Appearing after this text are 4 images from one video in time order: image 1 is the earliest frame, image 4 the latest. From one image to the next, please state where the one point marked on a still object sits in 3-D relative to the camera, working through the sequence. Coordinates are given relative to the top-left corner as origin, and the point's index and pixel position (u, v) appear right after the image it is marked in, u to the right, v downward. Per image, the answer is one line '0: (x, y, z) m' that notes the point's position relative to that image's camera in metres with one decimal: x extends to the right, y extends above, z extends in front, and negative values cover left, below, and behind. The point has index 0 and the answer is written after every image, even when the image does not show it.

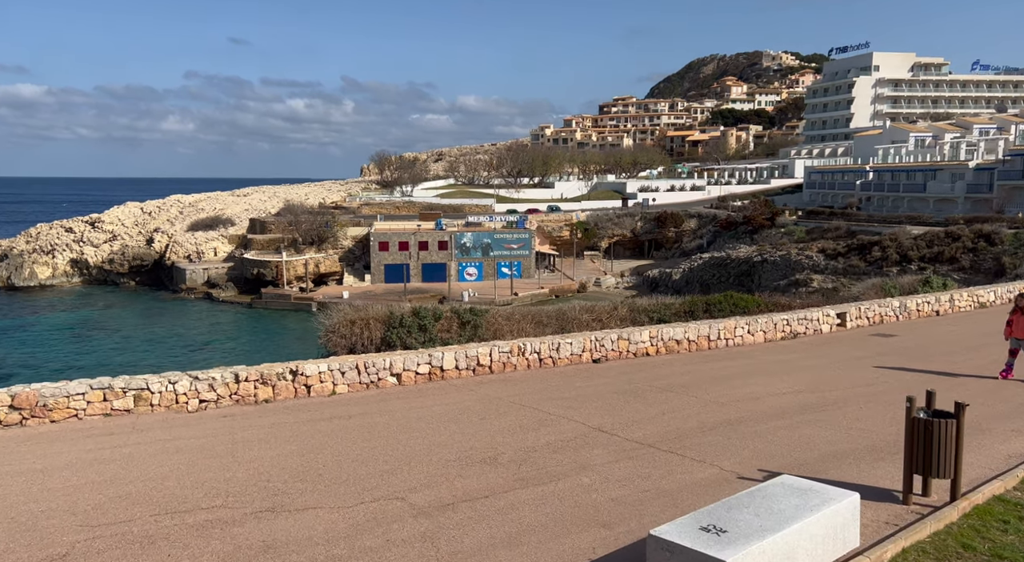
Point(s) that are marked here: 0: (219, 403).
0: (-4.3, -1.8, +12.2) m
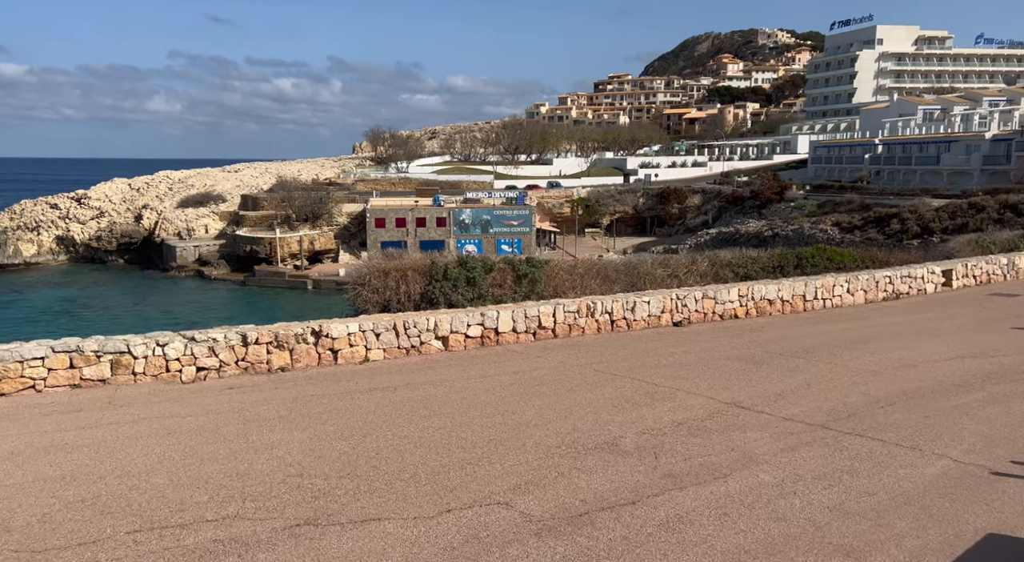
0: (-3.3, -1.0, +9.4) m
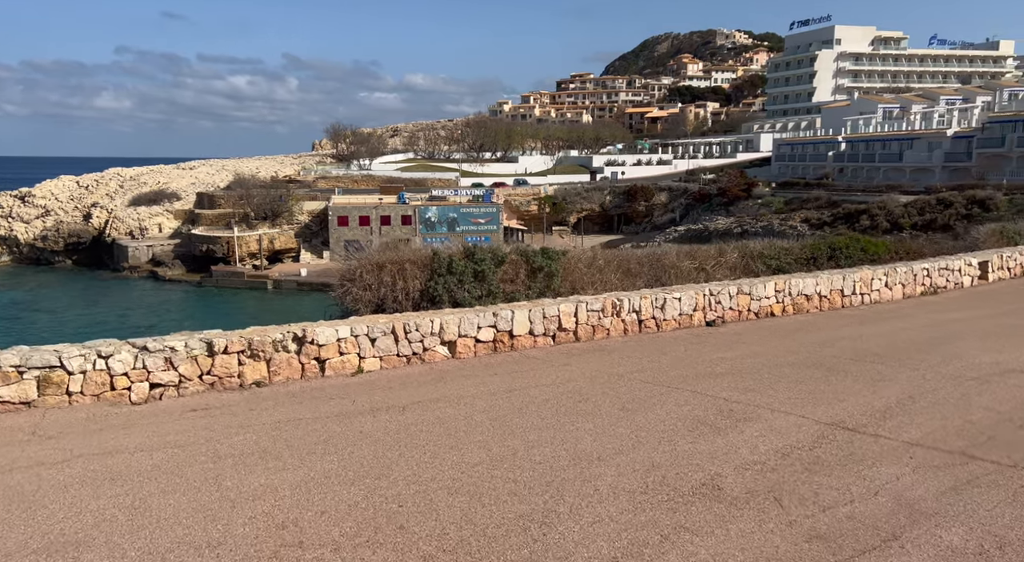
0: (-3.0, -1.0, +7.5) m
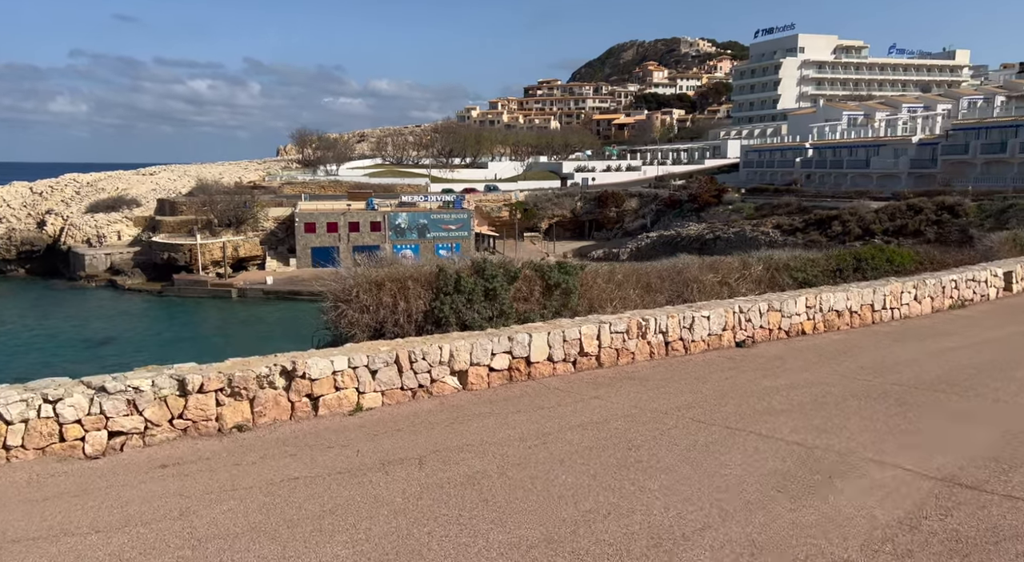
0: (-2.7, -1.2, +6.2) m
